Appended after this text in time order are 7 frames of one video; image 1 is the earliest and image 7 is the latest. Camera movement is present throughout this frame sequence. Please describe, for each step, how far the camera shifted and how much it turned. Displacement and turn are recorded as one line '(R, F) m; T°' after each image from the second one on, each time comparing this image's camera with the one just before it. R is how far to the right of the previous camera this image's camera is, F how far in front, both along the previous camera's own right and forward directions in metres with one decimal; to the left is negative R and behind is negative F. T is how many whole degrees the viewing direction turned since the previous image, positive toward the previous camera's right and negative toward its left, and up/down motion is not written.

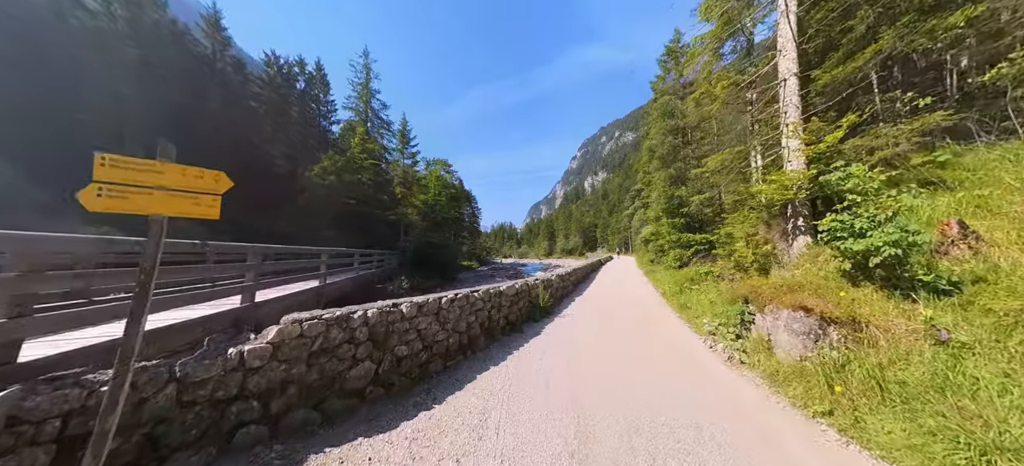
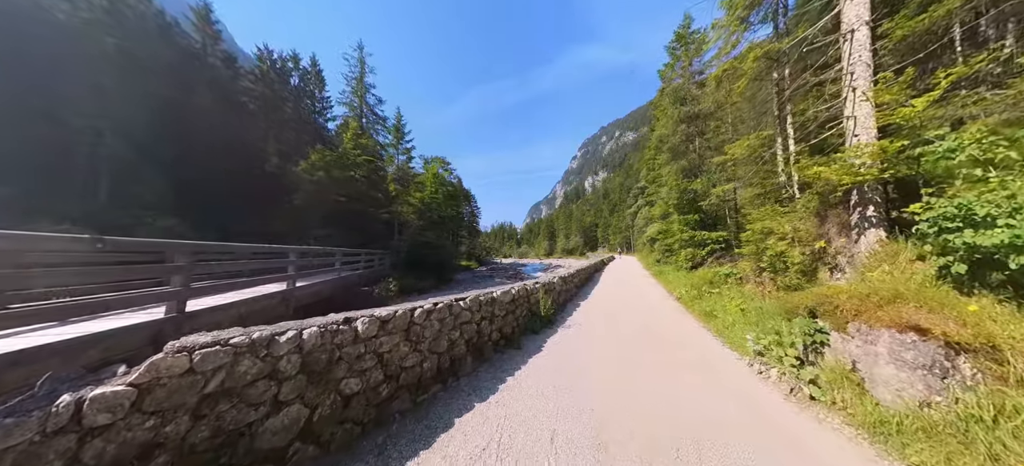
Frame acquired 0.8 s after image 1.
(+0.1, +1.1) m; 0°
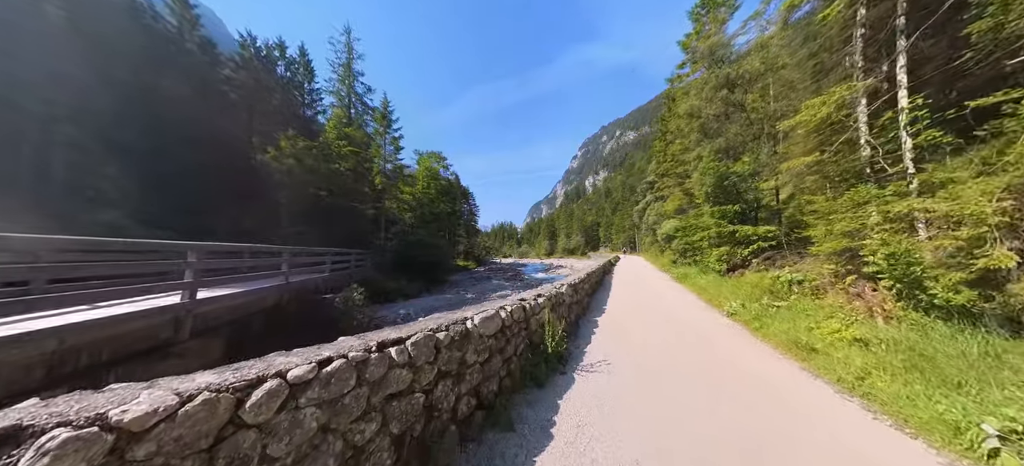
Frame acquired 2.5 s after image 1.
(+0.1, +2.1) m; 0°
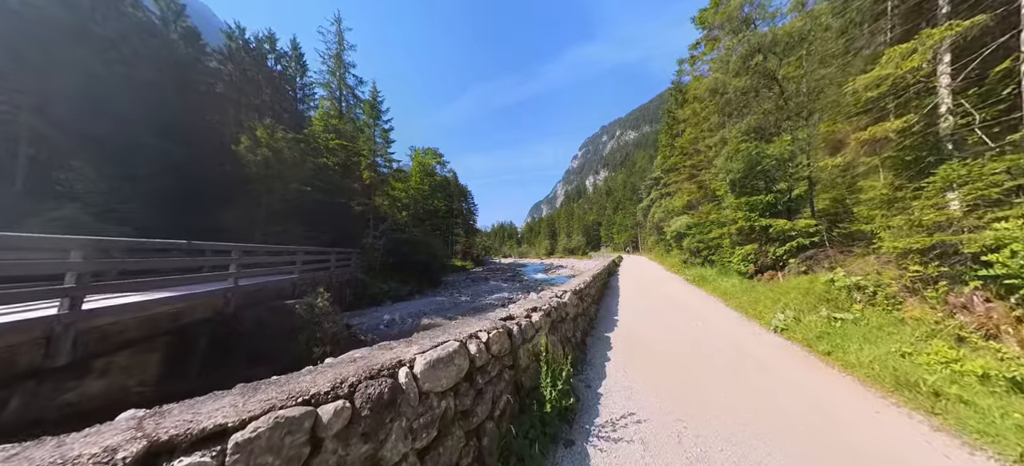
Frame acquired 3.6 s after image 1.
(+0.2, +1.3) m; 0°
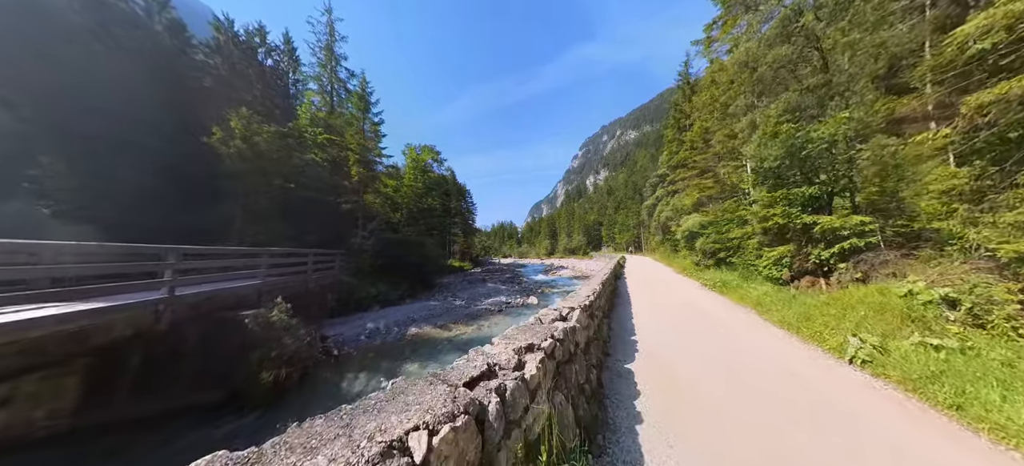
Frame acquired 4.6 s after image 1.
(+0.1, +1.1) m; 0°
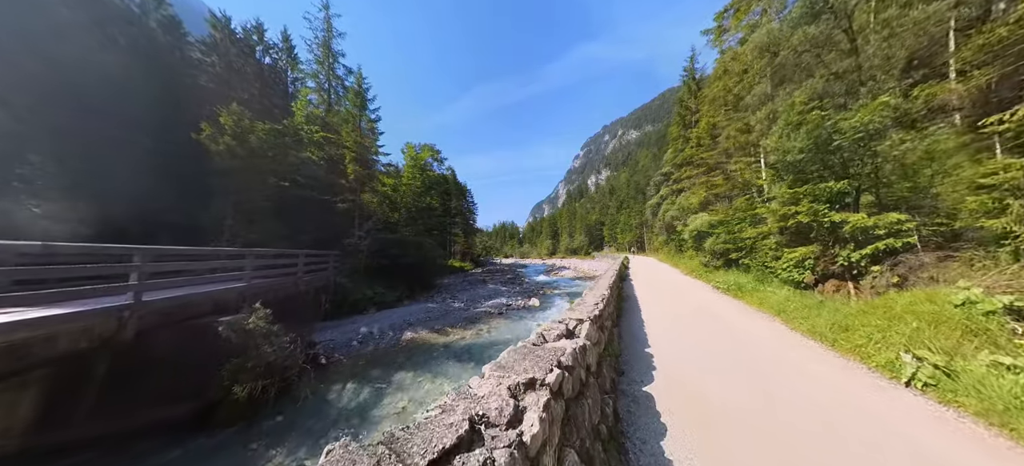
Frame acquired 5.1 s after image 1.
(0.0, +0.5) m; 0°
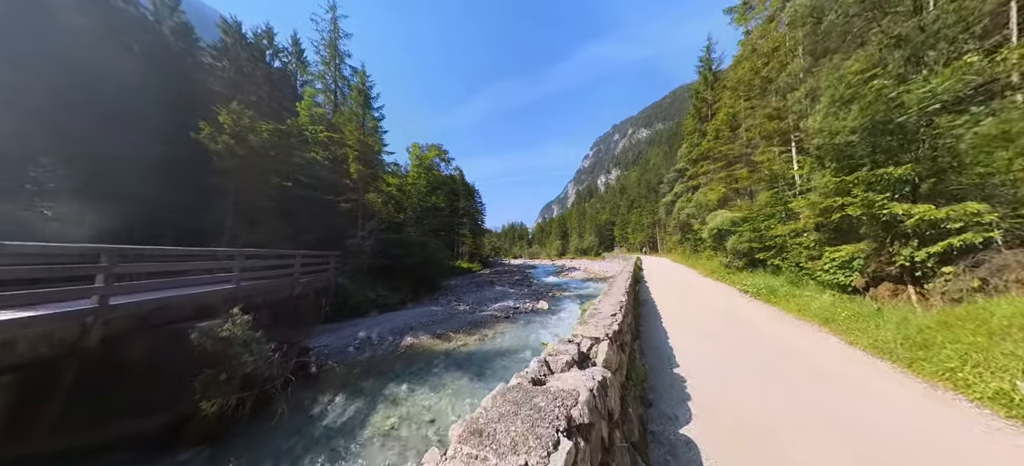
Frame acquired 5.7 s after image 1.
(+0.1, +0.6) m; -2°
